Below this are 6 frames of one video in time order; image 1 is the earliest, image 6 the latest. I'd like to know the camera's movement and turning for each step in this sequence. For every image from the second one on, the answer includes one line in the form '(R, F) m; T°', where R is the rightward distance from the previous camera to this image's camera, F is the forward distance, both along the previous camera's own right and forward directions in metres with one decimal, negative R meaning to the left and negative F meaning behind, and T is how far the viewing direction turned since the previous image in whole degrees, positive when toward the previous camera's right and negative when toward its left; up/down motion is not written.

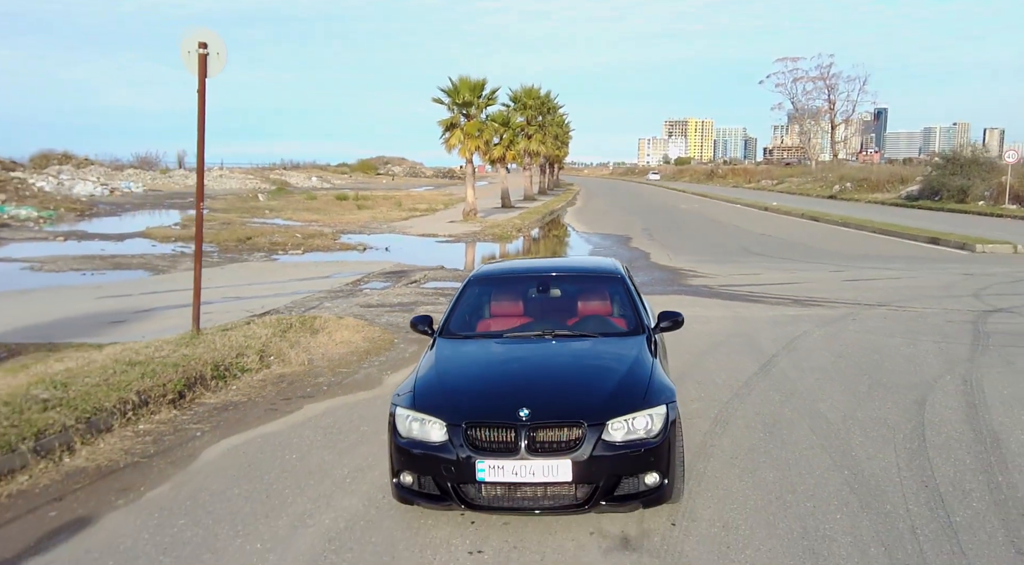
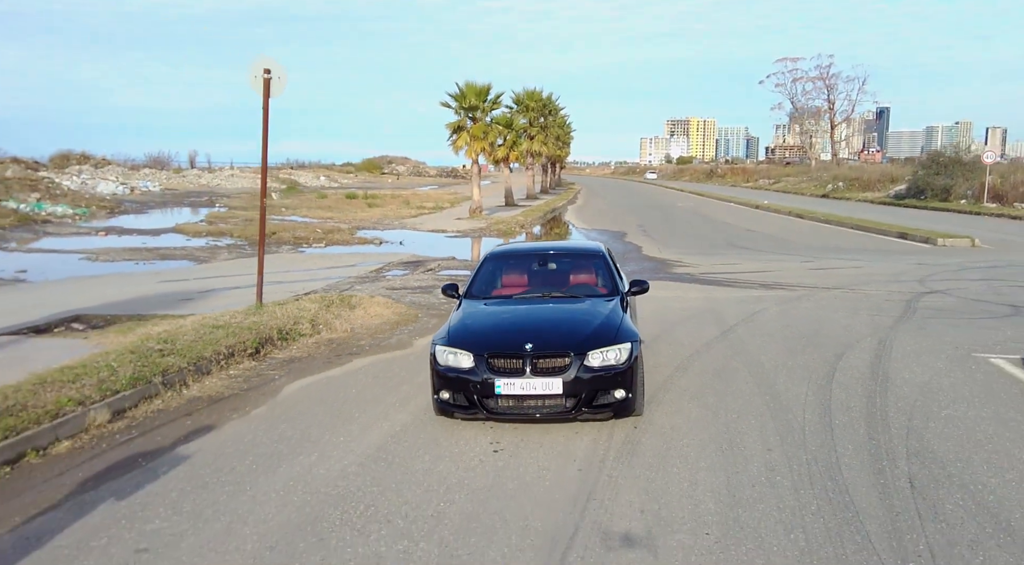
(0.0, -1.8) m; 0°
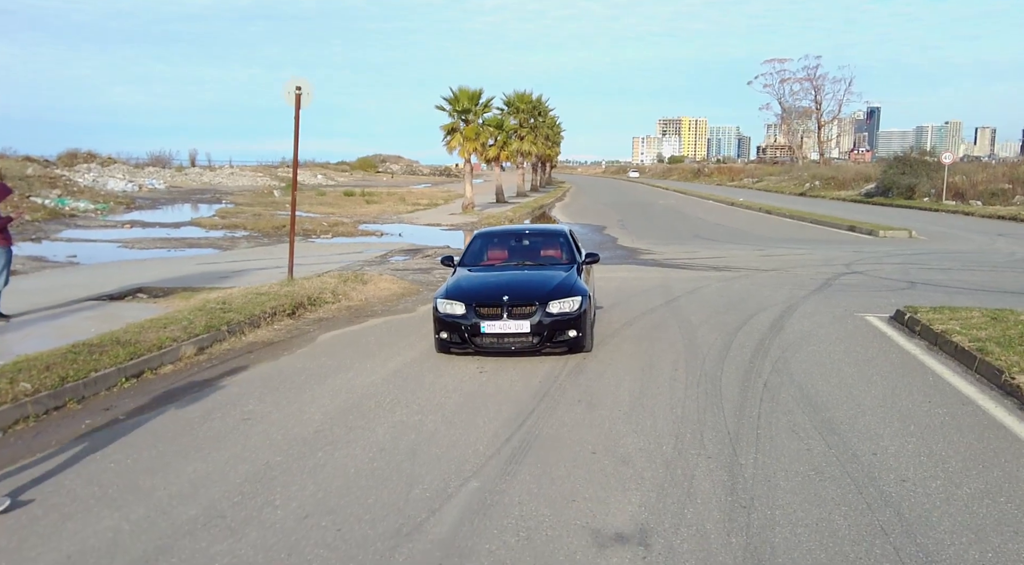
(+0.1, -2.3) m; +1°
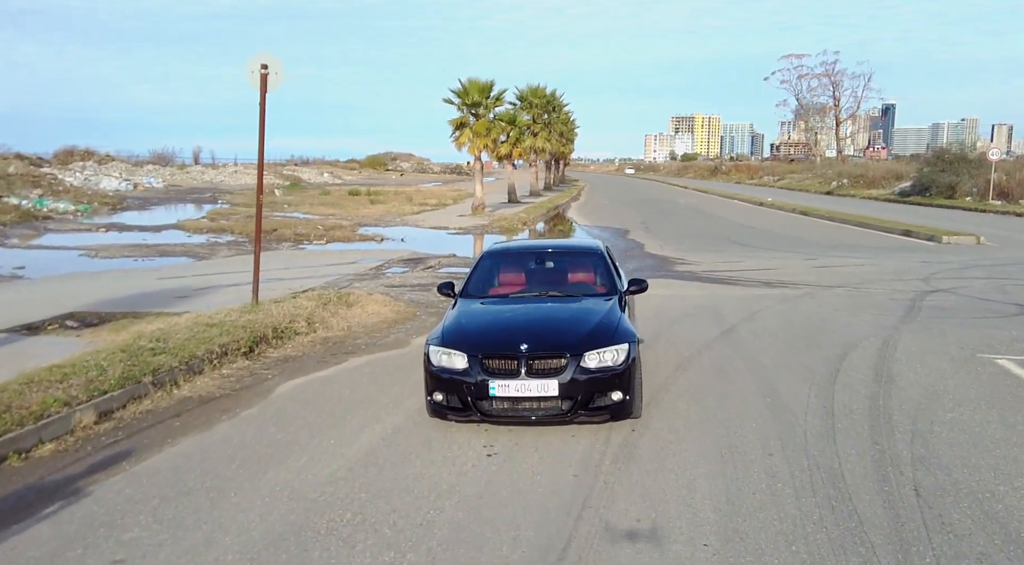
(-0.1, +2.4) m; -1°
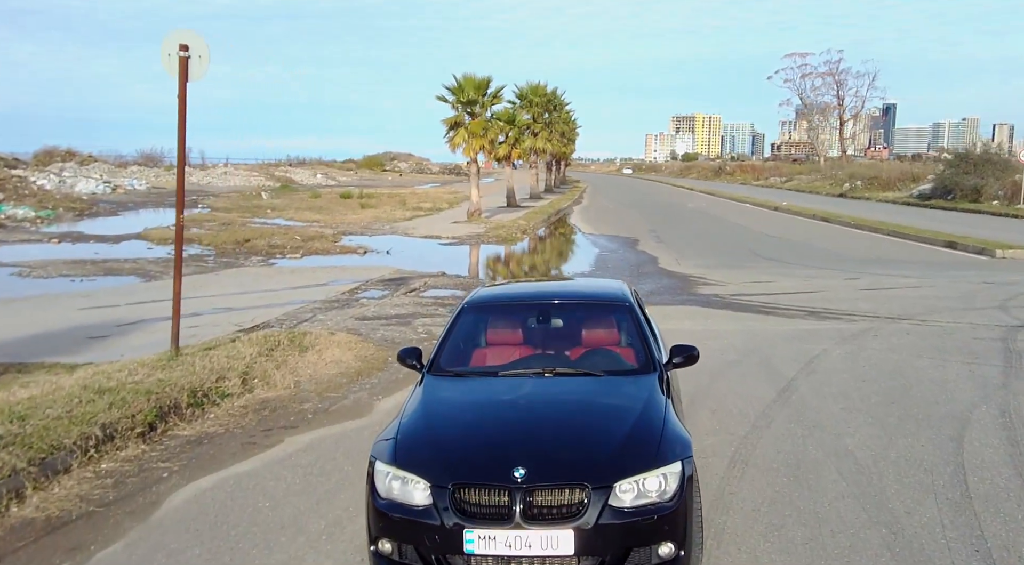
(+0.1, +2.2) m; 0°
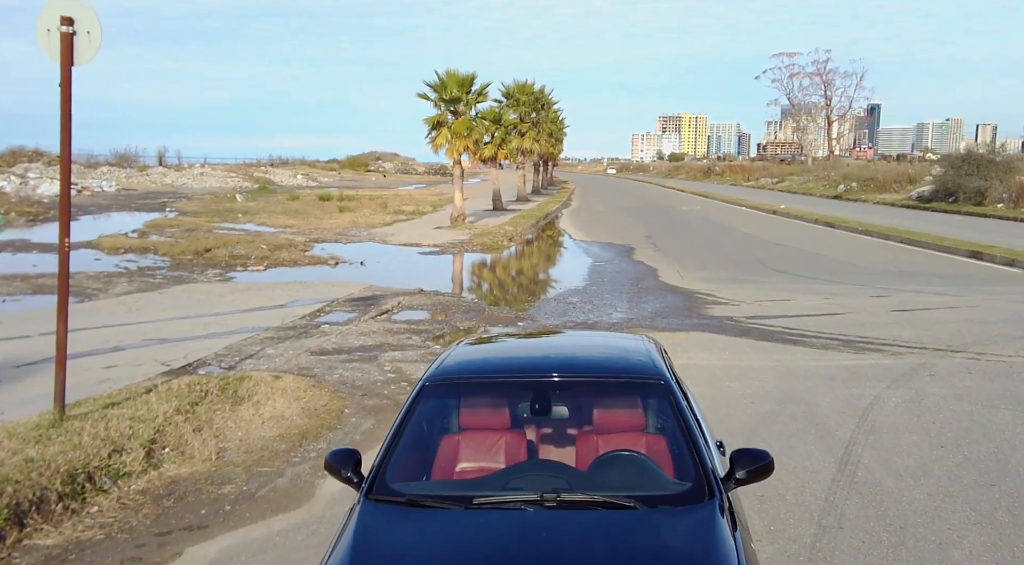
(0.0, +1.7) m; +1°
